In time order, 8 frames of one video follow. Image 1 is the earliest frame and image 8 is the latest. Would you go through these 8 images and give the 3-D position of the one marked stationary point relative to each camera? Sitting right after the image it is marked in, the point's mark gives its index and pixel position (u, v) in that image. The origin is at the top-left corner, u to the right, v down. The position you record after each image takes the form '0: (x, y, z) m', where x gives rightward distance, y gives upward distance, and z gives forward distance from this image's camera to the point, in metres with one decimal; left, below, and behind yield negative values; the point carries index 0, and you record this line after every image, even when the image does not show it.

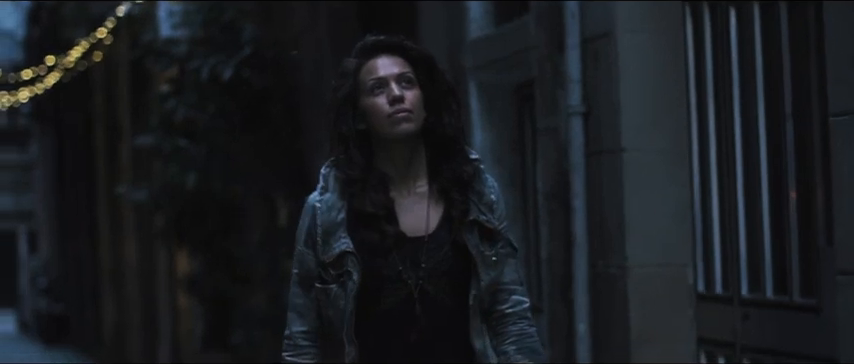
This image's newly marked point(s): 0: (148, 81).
0: (-1.8, +0.7, +12.6) m
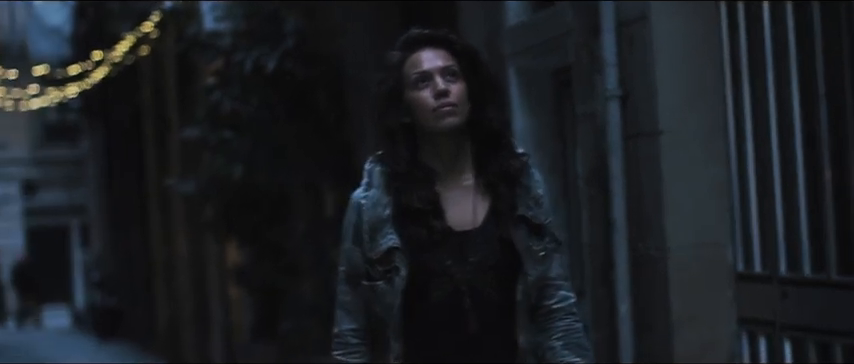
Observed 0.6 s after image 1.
0: (-1.5, +0.7, +12.7) m
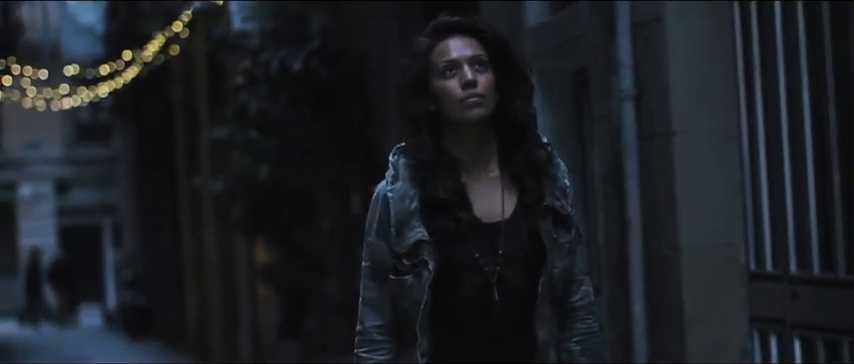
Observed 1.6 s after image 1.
0: (-1.3, +0.7, +12.8) m
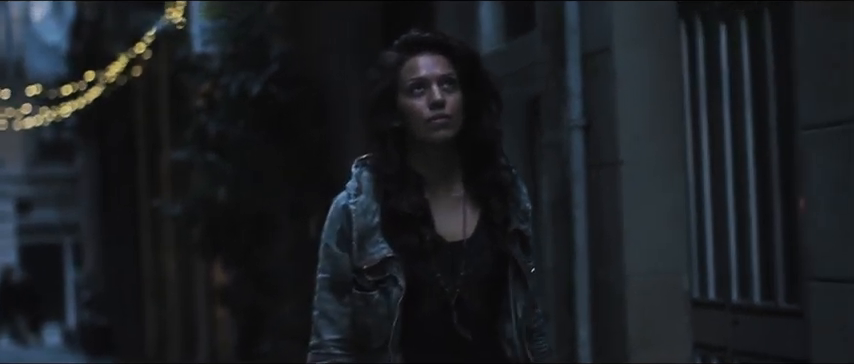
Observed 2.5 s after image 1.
0: (-1.6, +0.6, +12.9) m
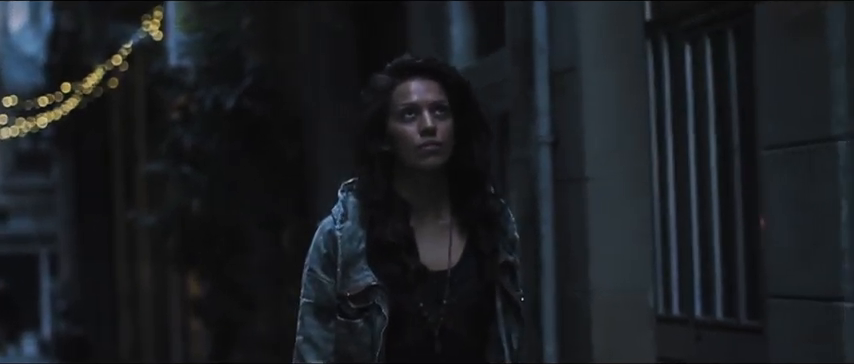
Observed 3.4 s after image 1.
0: (-1.8, +0.5, +13.0) m
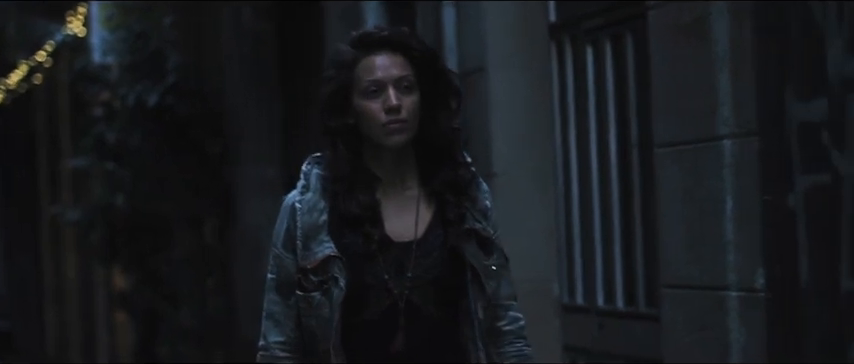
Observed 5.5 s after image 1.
0: (-2.4, +0.5, +13.2) m
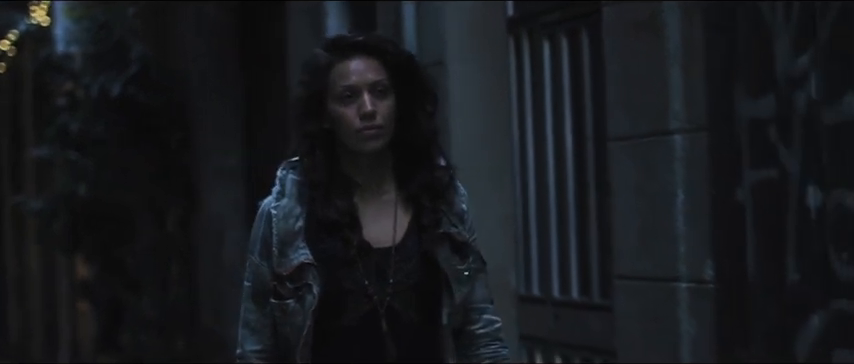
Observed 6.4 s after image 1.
0: (-2.6, +0.6, +13.3) m
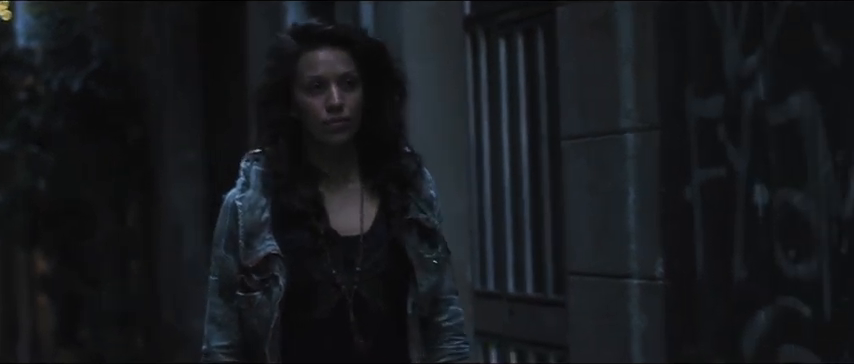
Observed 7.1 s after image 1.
0: (-2.9, +0.6, +13.3) m
